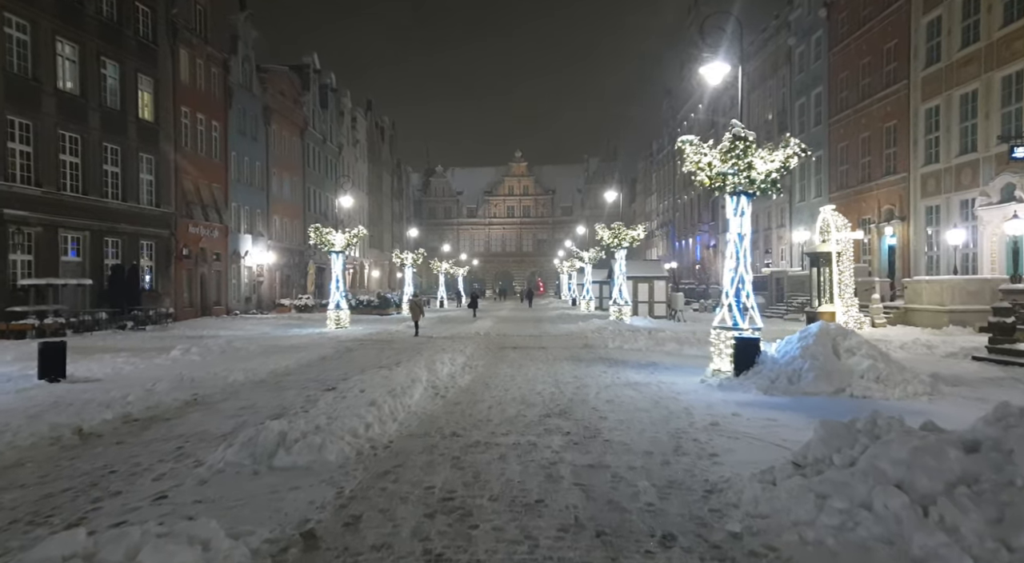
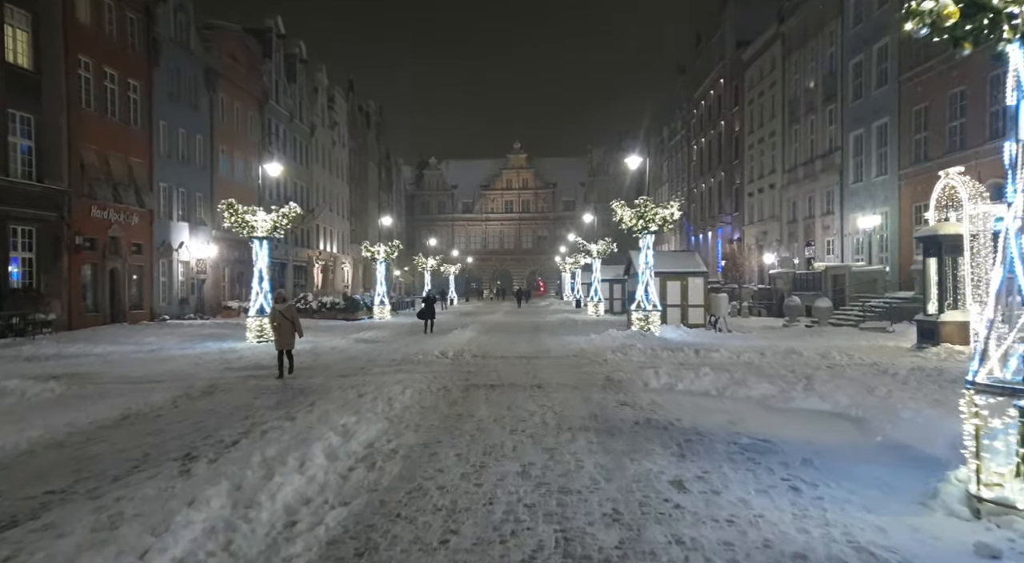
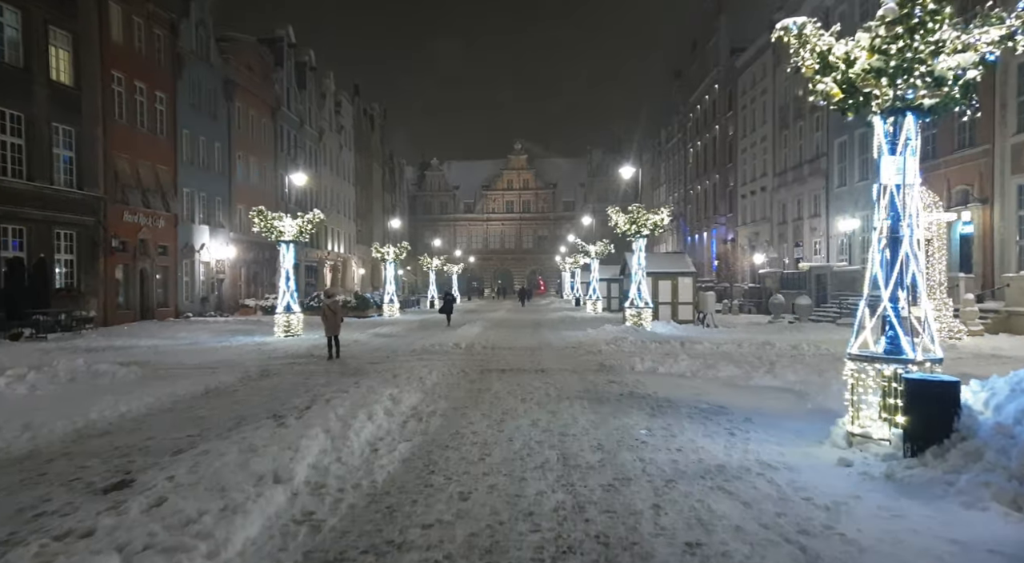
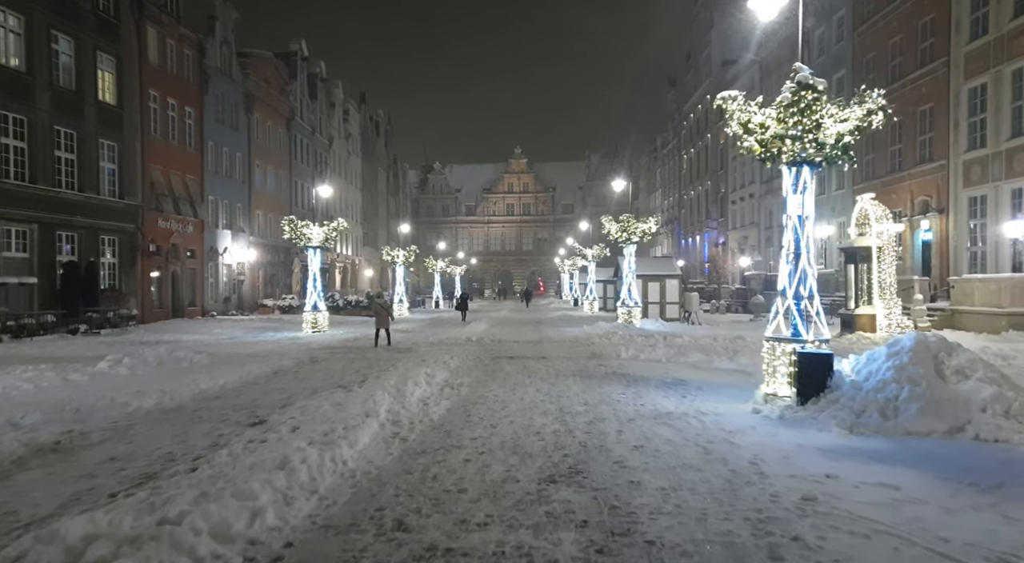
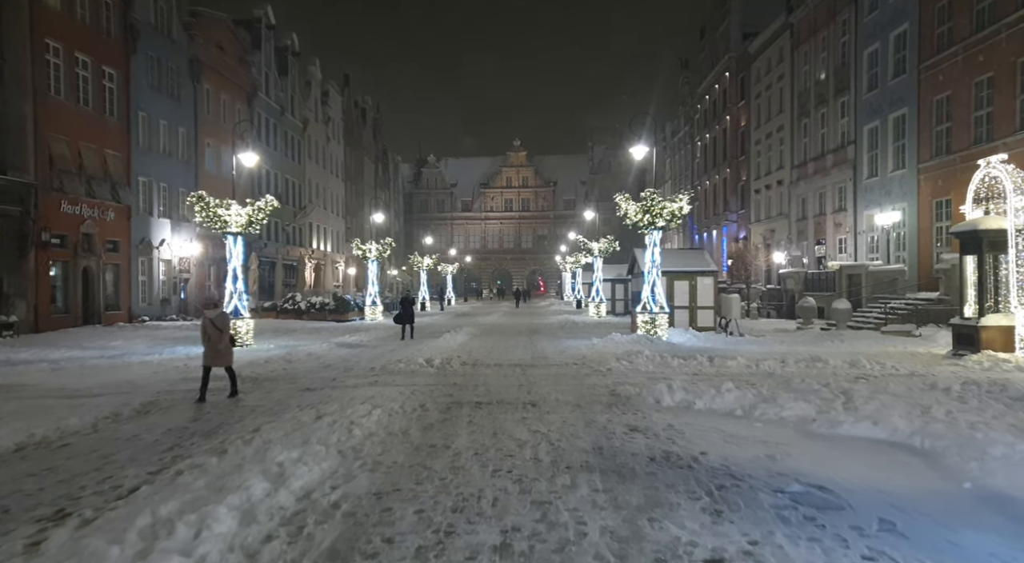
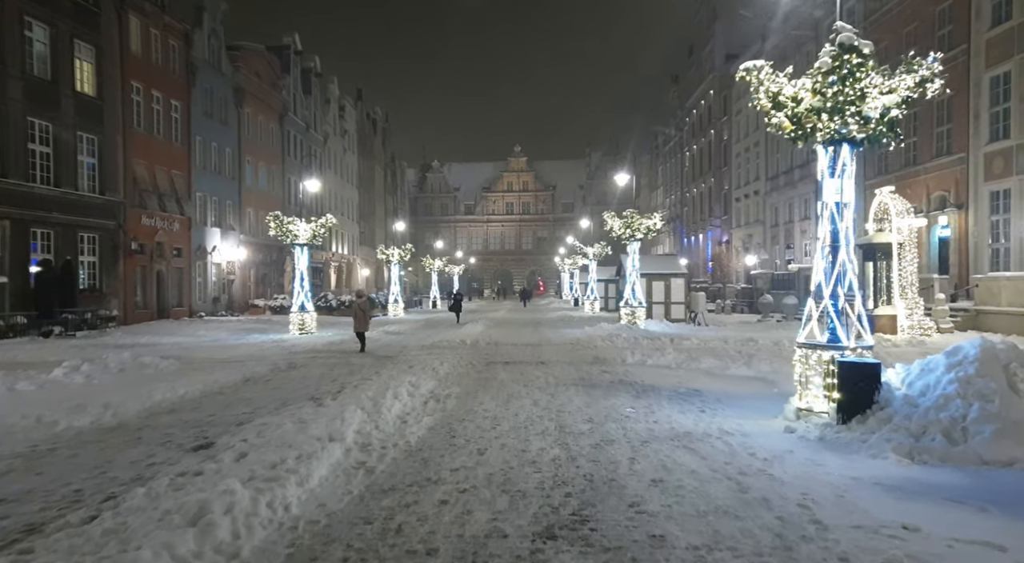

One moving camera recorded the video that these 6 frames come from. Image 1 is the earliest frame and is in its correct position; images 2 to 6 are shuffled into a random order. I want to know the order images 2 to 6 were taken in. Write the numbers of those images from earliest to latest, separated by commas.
4, 6, 3, 2, 5
